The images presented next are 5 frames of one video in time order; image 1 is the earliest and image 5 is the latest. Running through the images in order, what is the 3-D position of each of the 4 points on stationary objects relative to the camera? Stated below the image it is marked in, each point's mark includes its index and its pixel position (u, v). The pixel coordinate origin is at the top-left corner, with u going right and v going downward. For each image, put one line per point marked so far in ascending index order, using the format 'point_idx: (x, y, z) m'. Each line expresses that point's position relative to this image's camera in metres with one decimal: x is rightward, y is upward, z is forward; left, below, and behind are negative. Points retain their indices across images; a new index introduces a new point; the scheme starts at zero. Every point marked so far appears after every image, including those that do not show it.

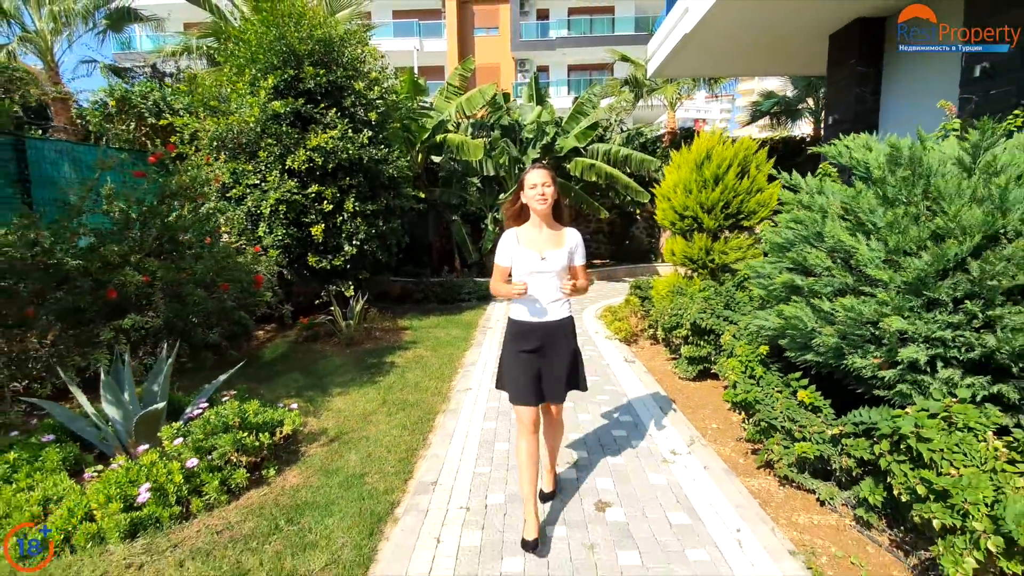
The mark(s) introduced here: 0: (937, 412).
0: (+1.8, -0.5, +2.2) m
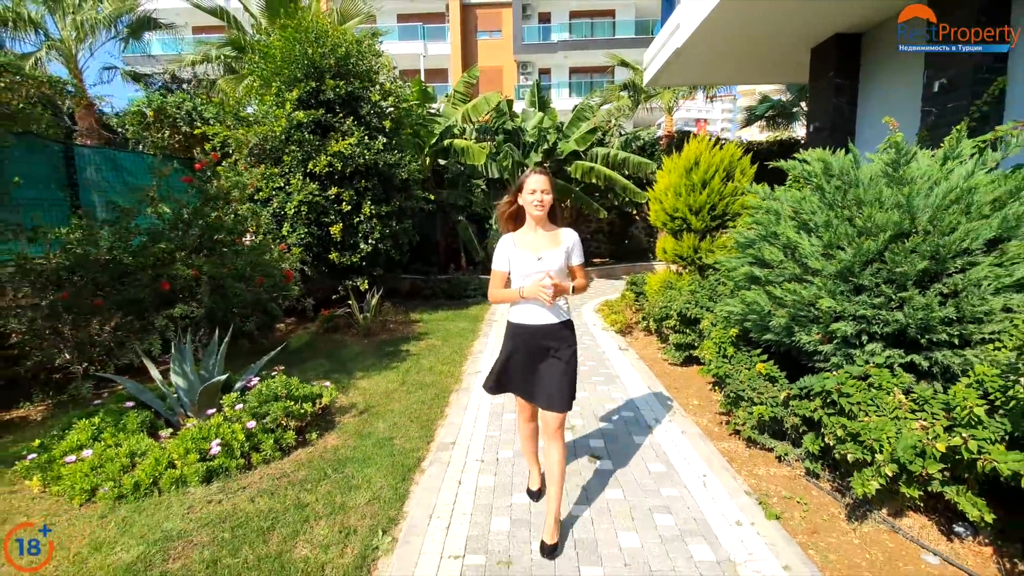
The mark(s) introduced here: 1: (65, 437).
0: (+1.8, -0.4, +2.7) m
1: (-2.9, -1.0, +3.5) m
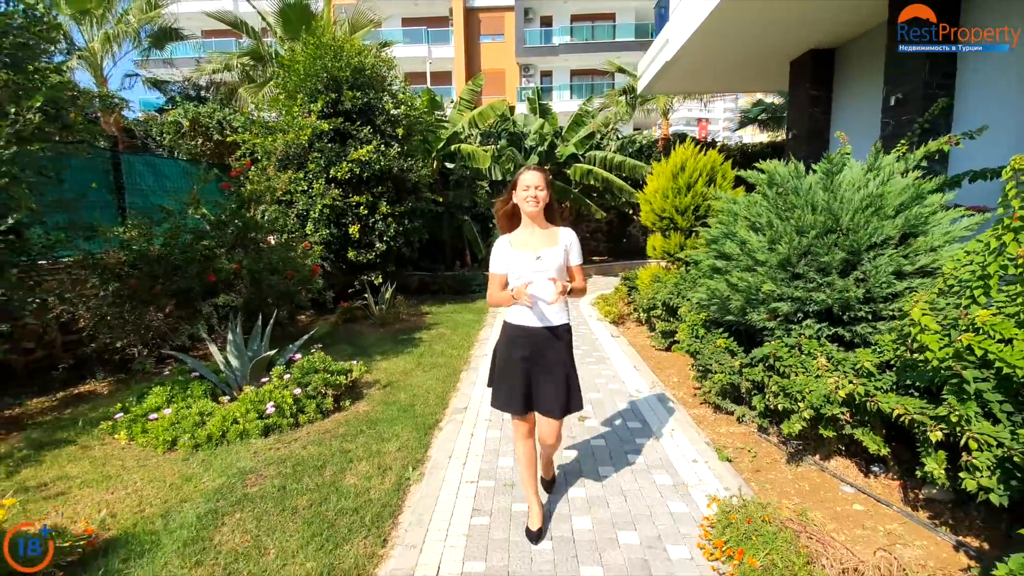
0: (+1.8, -0.4, +3.4) m
1: (-2.9, -0.9, +4.2) m
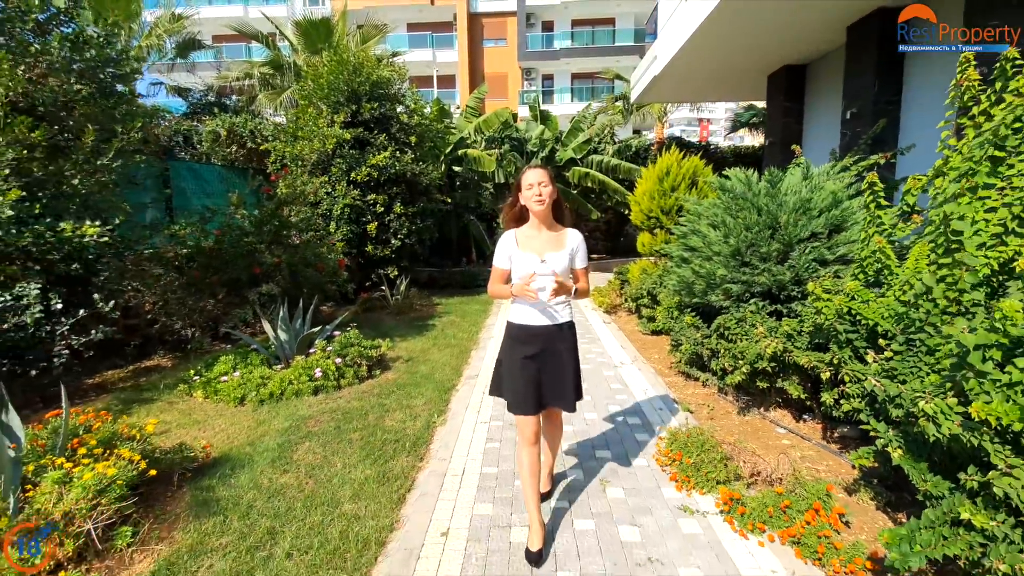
0: (+1.9, -0.2, +4.3) m
1: (-2.9, -0.8, +5.1) m
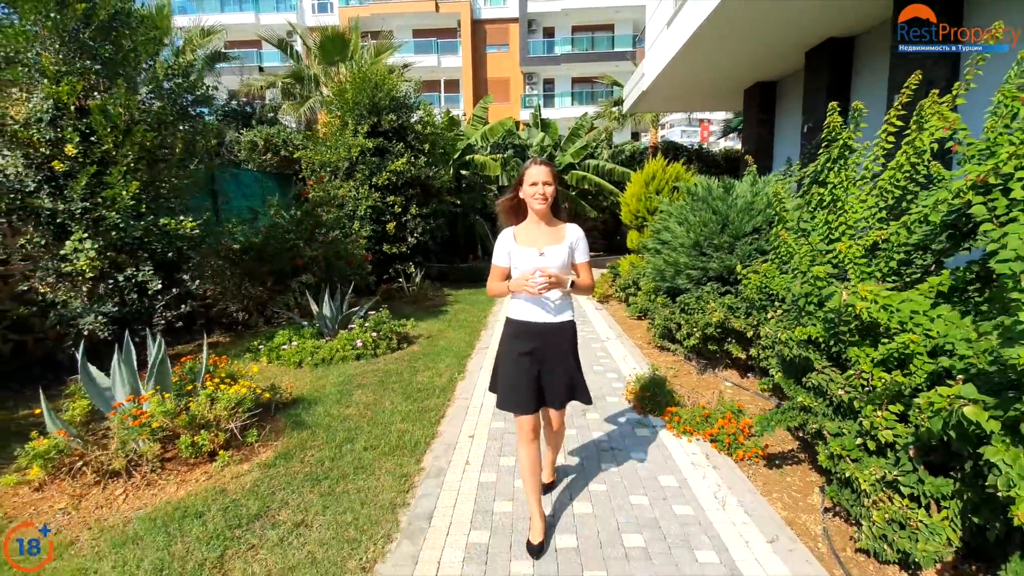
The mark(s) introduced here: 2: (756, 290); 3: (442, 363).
0: (+1.9, -0.1, +5.4) m
1: (-2.8, -0.6, +6.2) m
2: (+2.0, 0.0, +4.2) m
3: (-0.8, -0.8, +5.7) m
